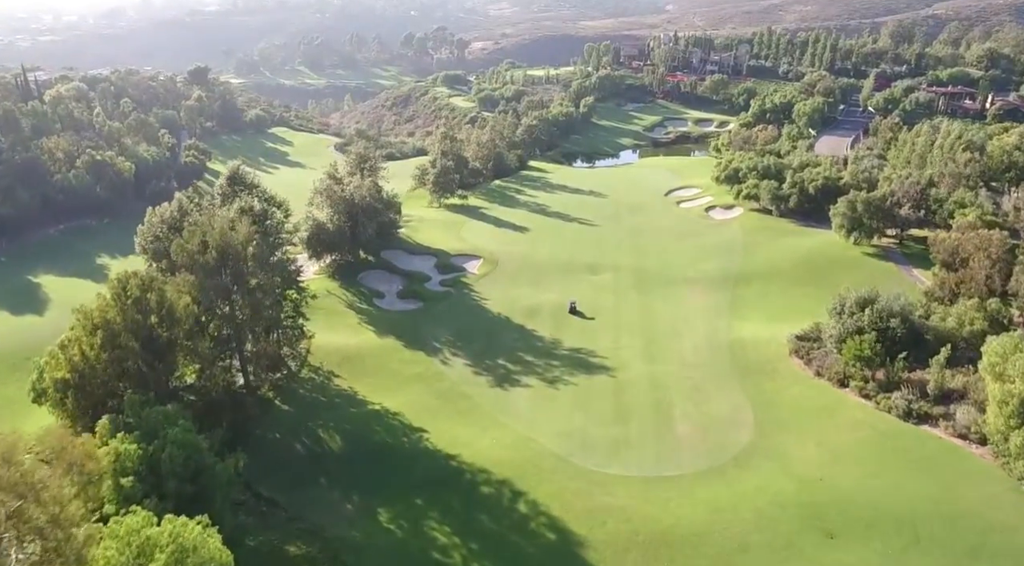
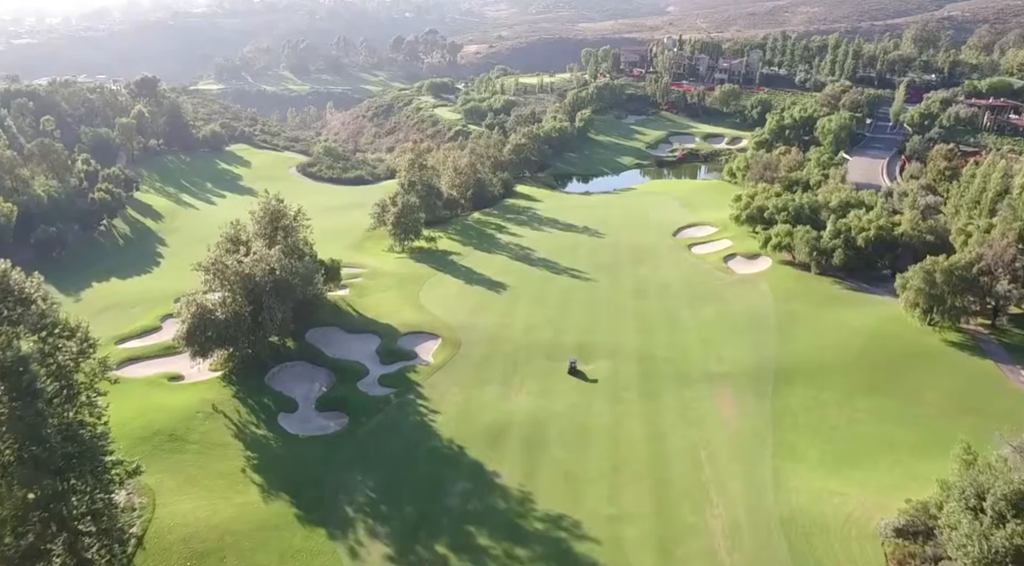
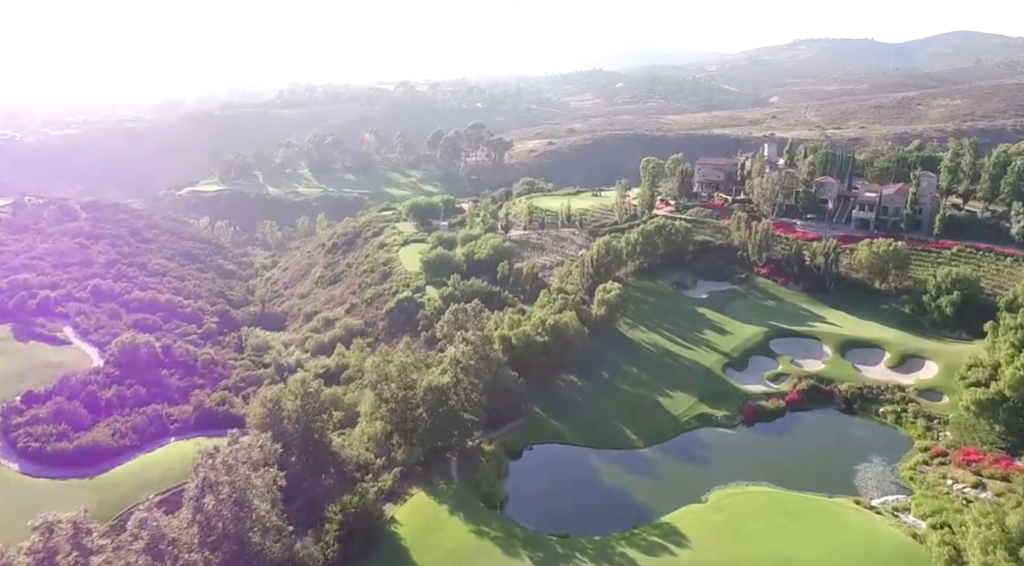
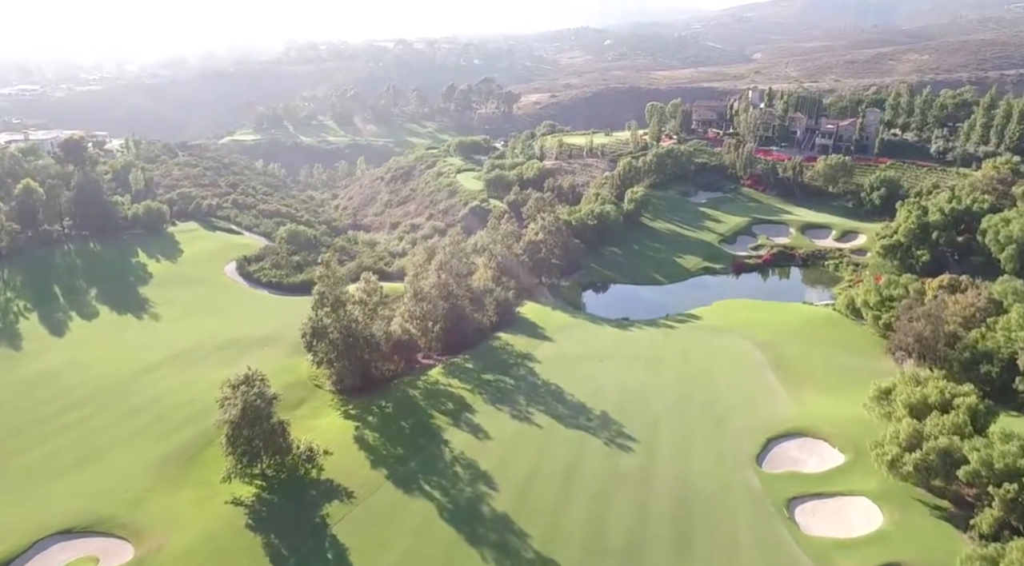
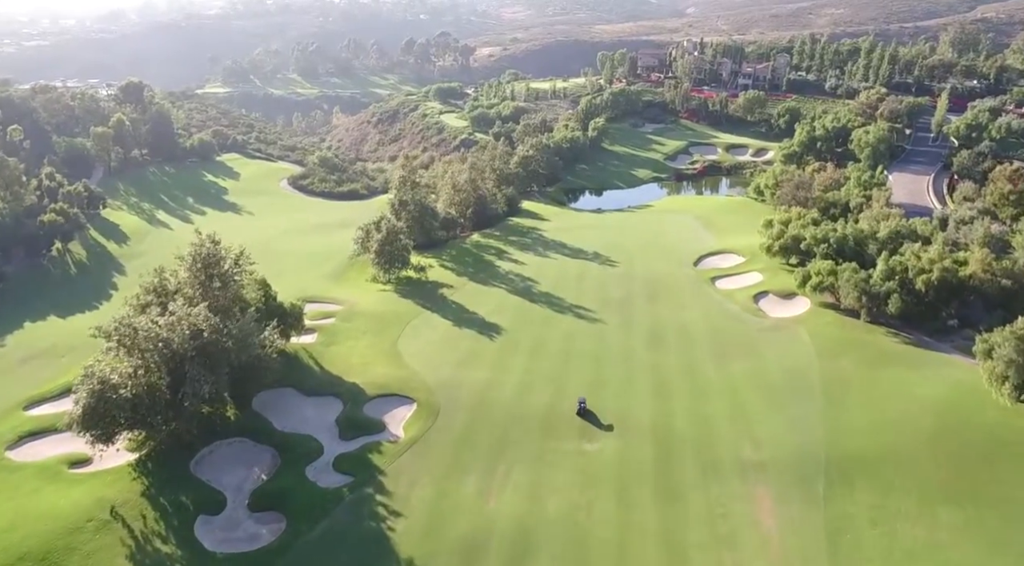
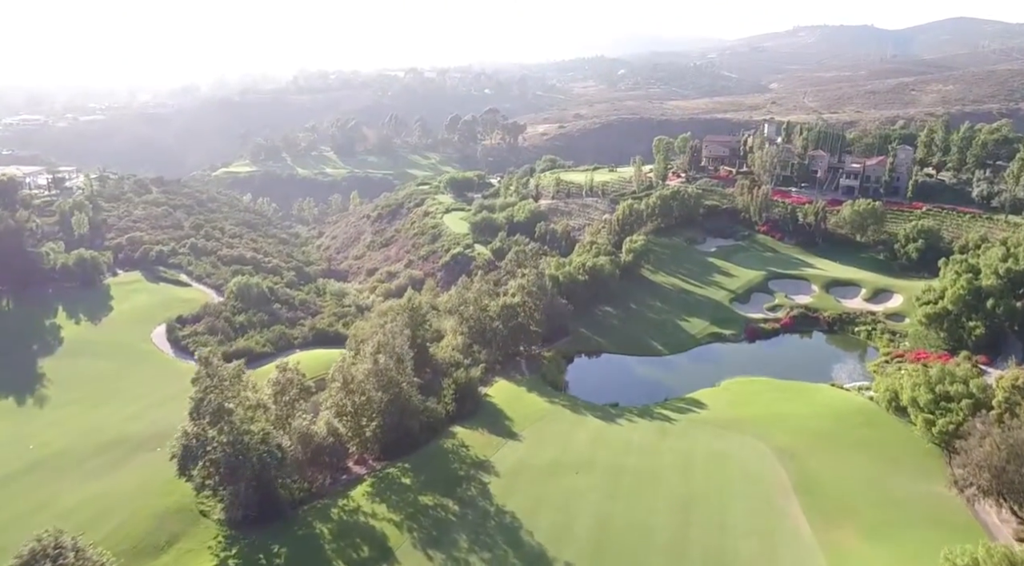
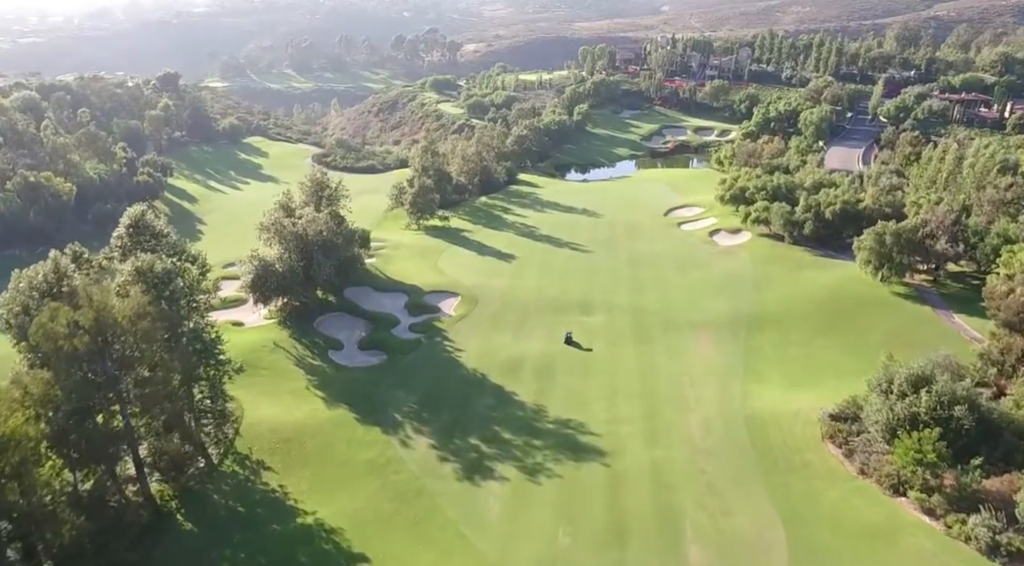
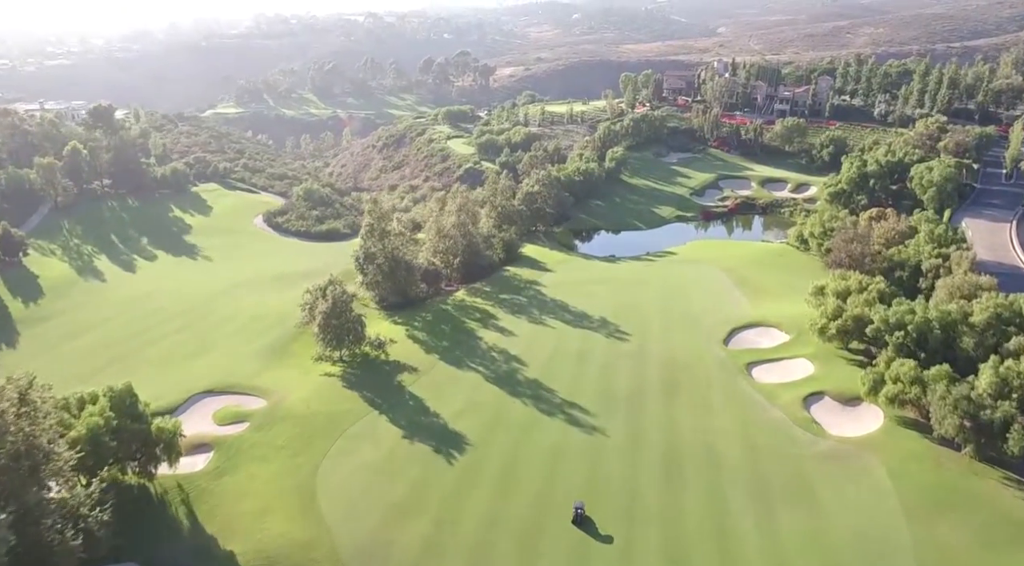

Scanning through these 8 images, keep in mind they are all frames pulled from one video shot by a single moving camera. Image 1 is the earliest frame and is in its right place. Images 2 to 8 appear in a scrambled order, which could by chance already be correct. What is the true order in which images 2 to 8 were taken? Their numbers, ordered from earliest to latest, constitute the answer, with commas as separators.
7, 2, 5, 8, 4, 6, 3
